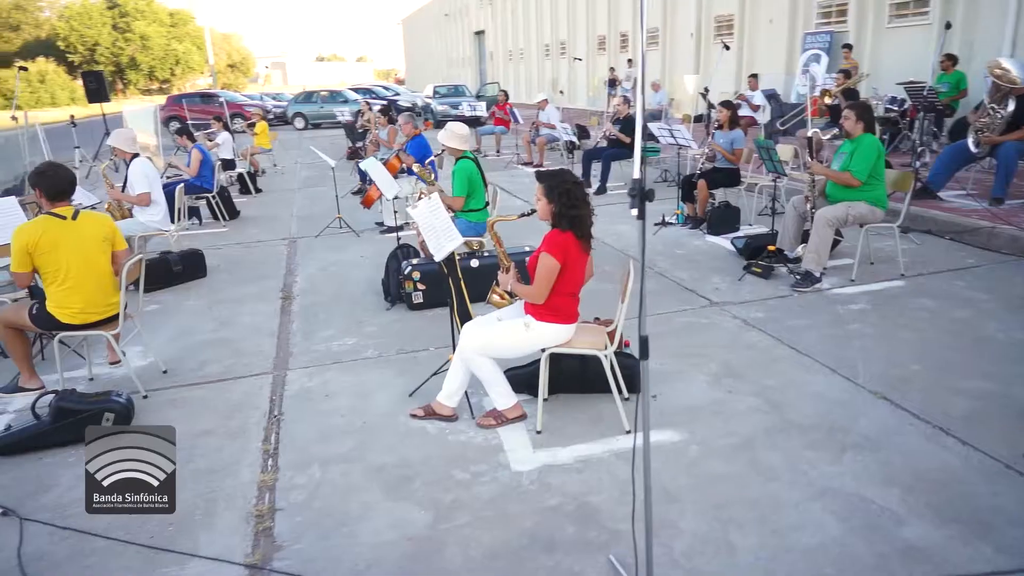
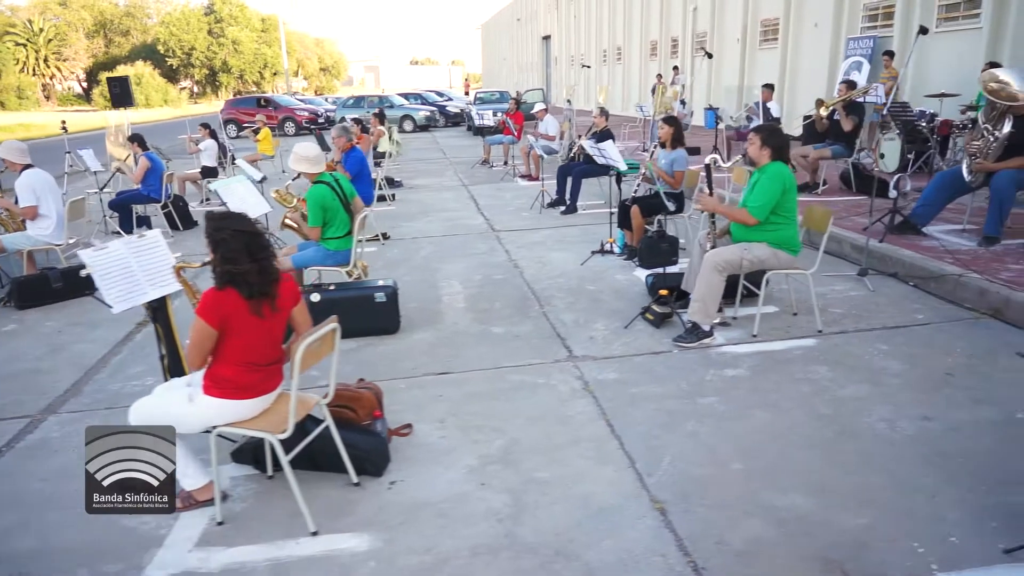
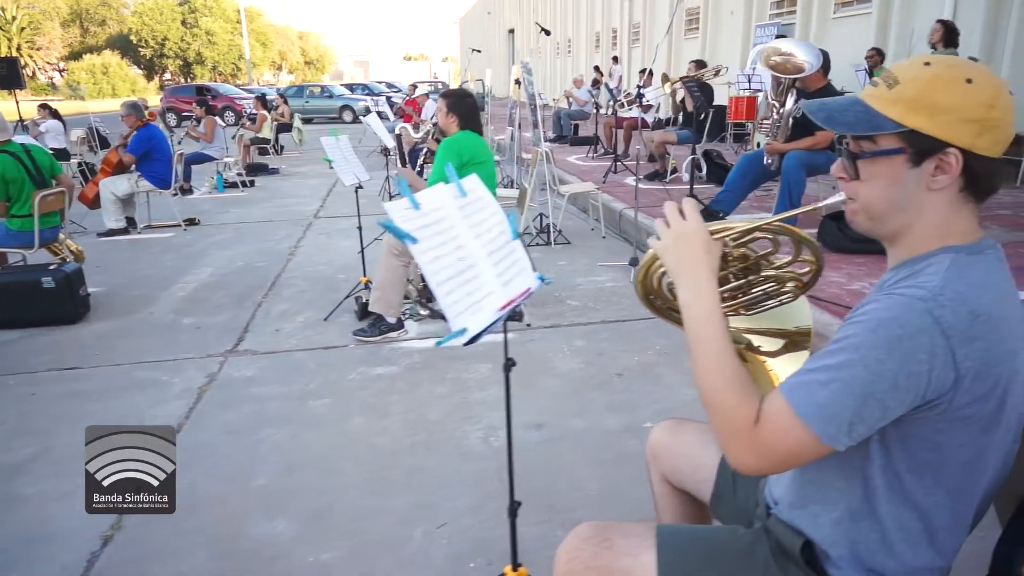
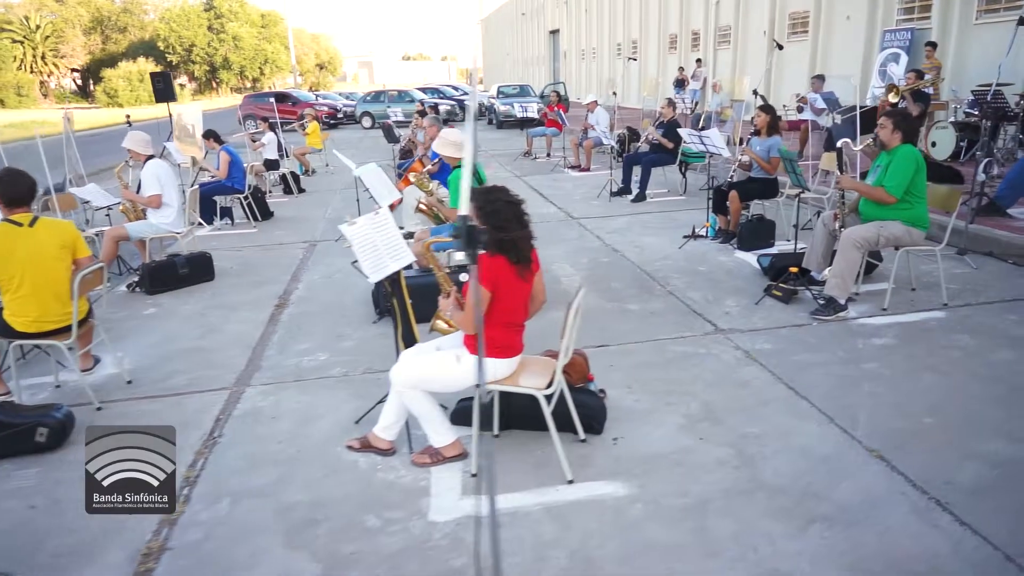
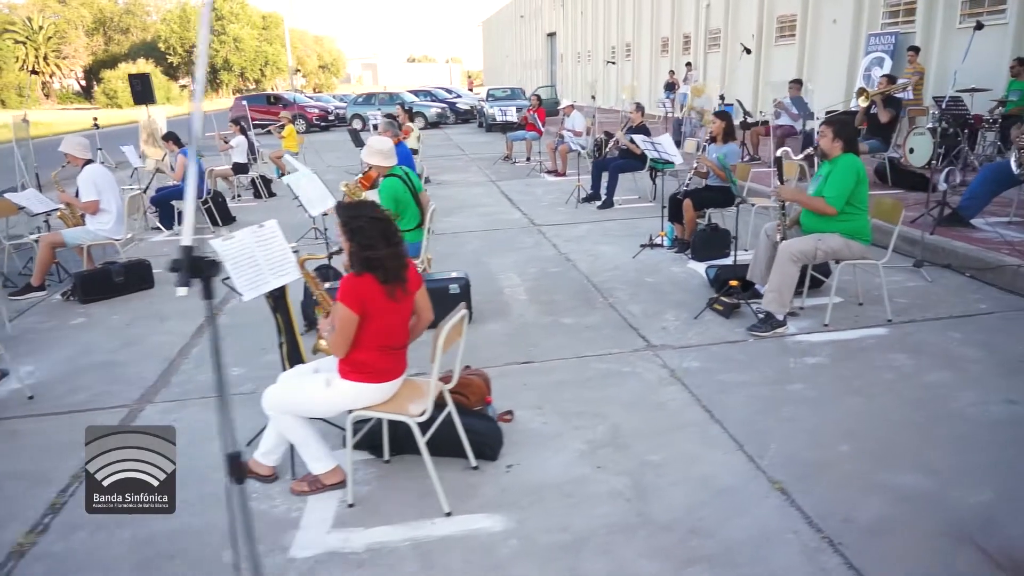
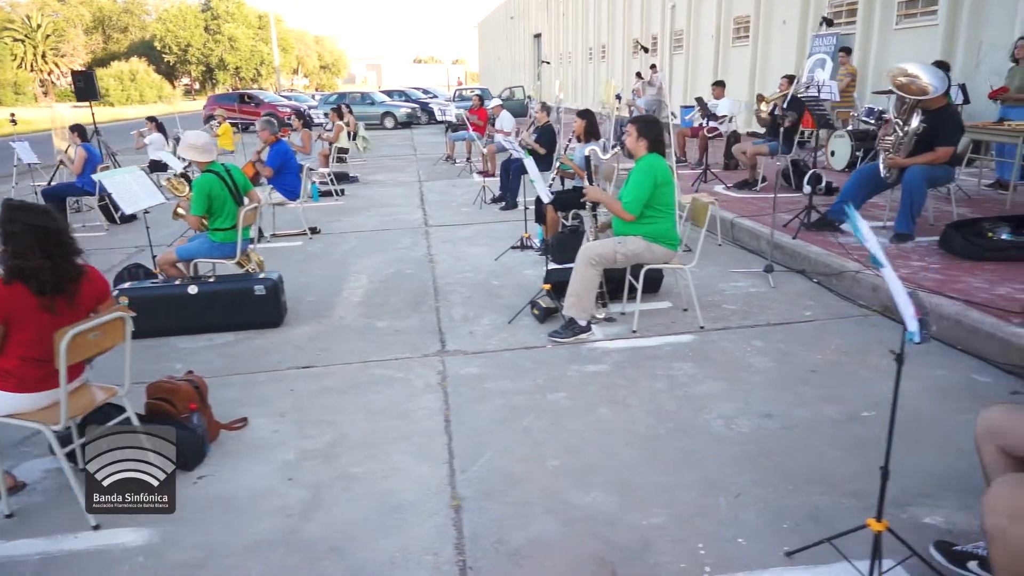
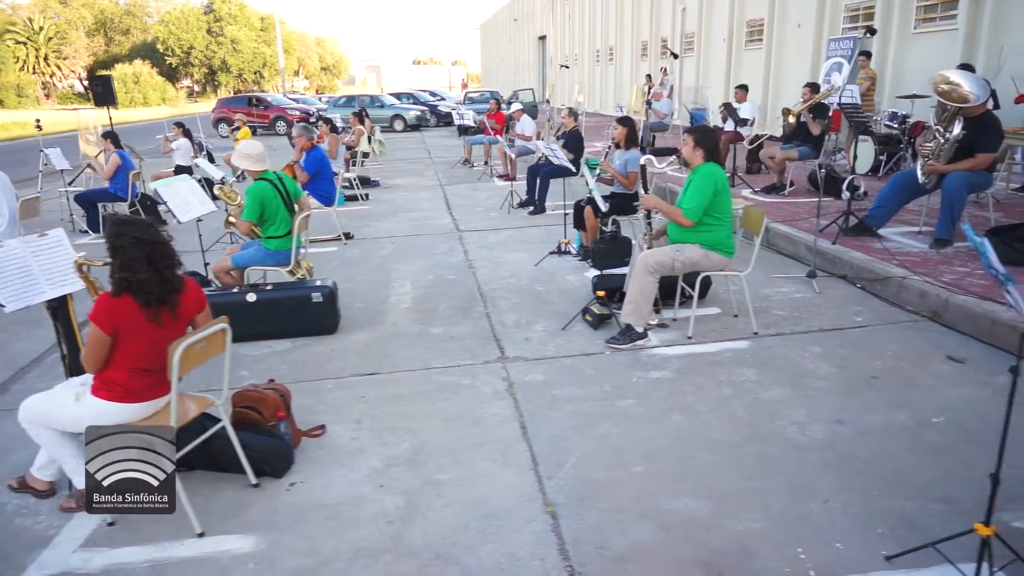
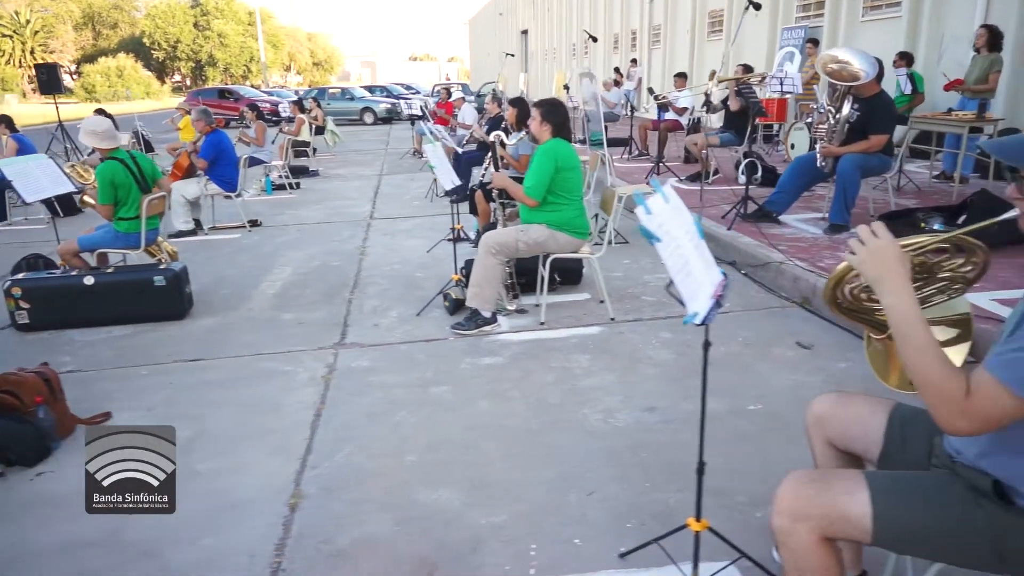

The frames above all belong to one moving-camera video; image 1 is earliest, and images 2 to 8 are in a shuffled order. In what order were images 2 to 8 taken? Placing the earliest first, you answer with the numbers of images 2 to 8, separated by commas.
4, 5, 2, 7, 6, 8, 3
